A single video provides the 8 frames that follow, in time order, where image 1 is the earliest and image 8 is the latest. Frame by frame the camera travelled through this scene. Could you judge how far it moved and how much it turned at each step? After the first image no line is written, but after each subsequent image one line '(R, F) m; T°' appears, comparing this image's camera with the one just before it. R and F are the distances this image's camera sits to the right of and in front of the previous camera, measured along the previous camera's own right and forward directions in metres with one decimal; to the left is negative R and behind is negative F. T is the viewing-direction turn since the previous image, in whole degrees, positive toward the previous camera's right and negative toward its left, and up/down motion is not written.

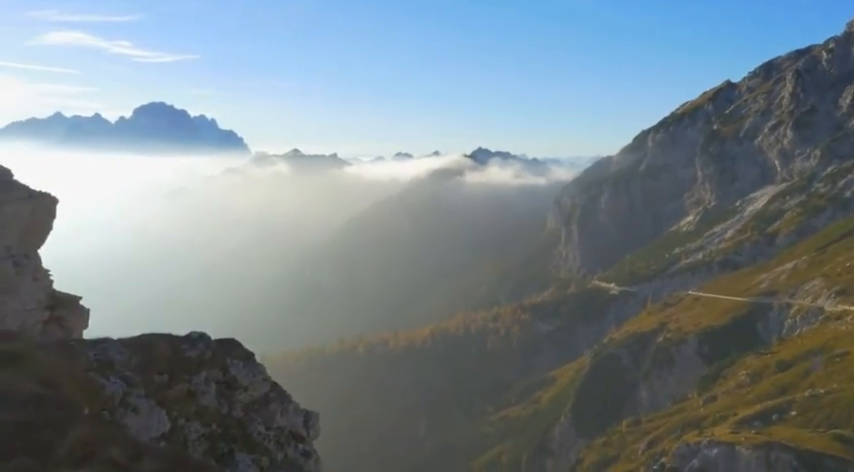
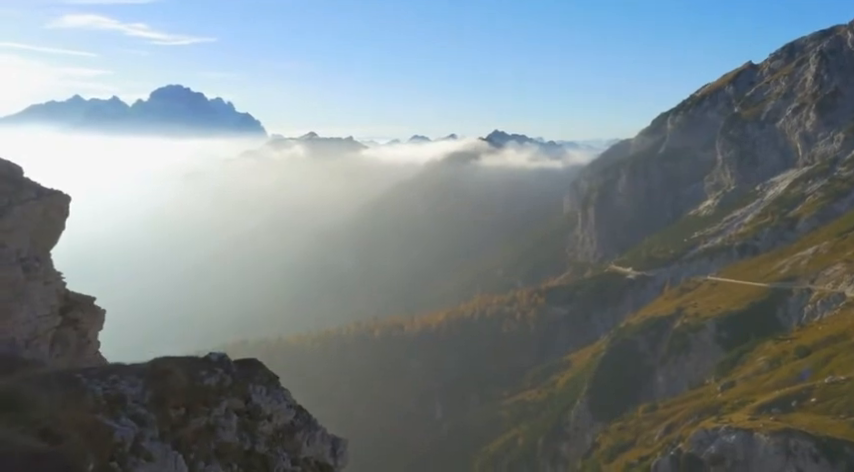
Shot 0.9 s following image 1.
(+0.1, +0.8) m; -1°
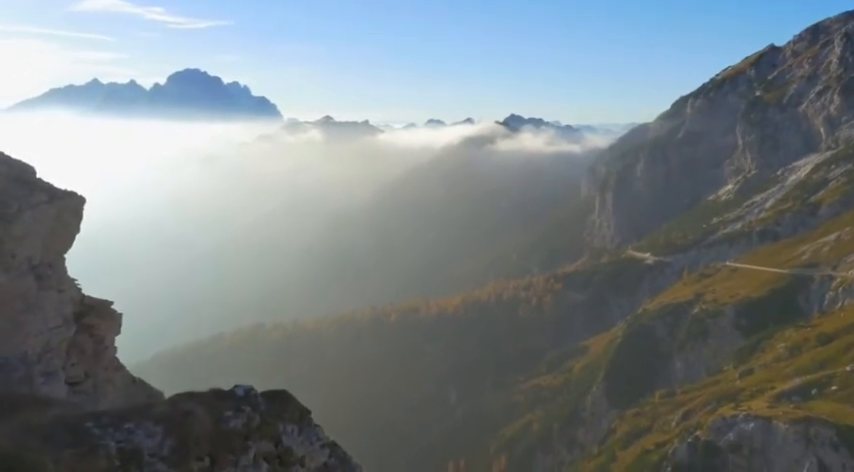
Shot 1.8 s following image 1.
(0.0, +1.0) m; -1°
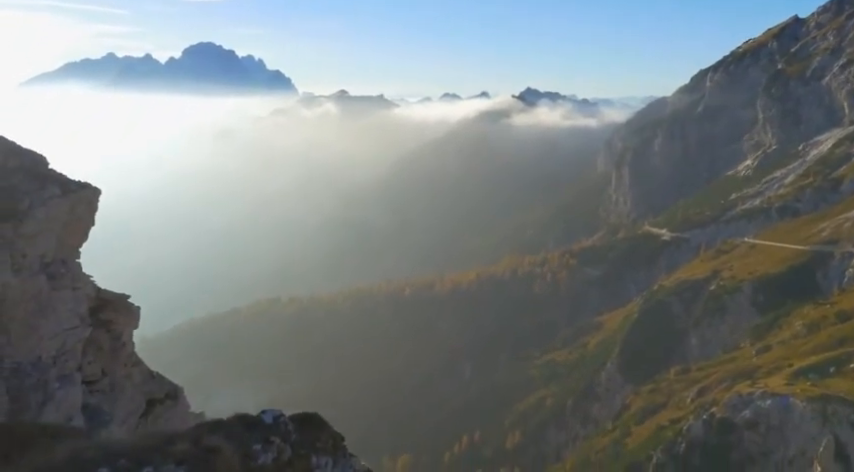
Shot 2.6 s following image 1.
(0.0, +0.9) m; -1°
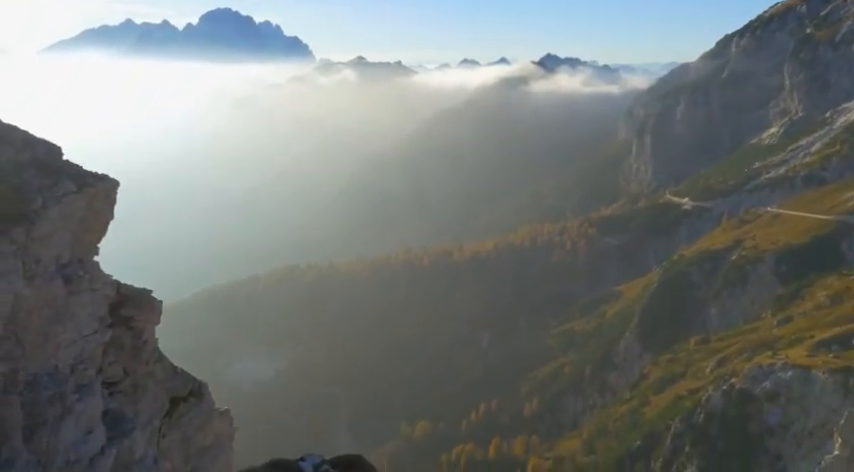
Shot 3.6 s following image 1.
(+0.1, +1.3) m; -1°
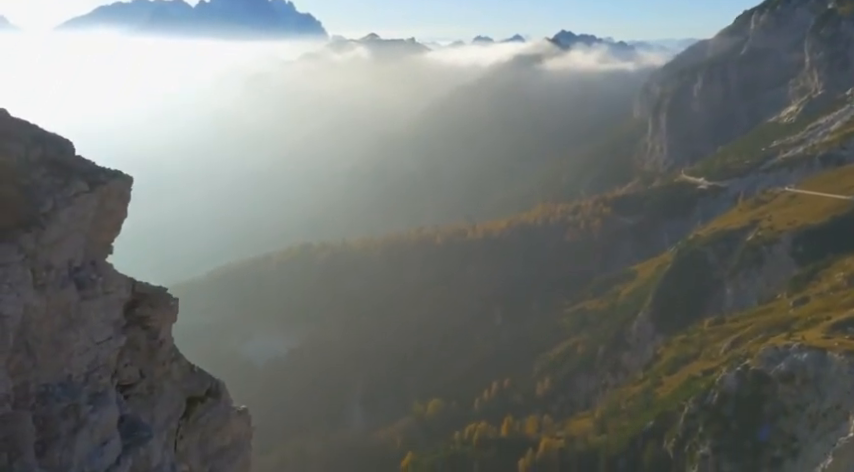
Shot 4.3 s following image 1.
(+0.1, +1.0) m; -1°
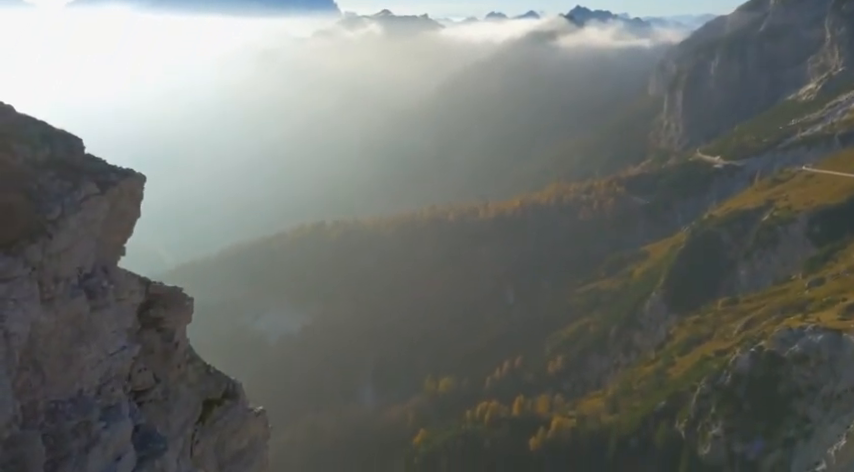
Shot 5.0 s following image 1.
(+0.3, +1.0) m; -1°
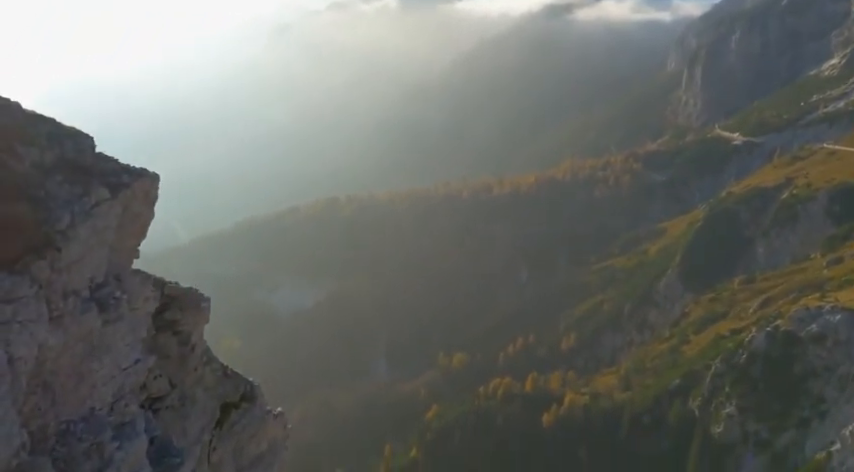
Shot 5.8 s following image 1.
(+0.2, +1.1) m; -1°
